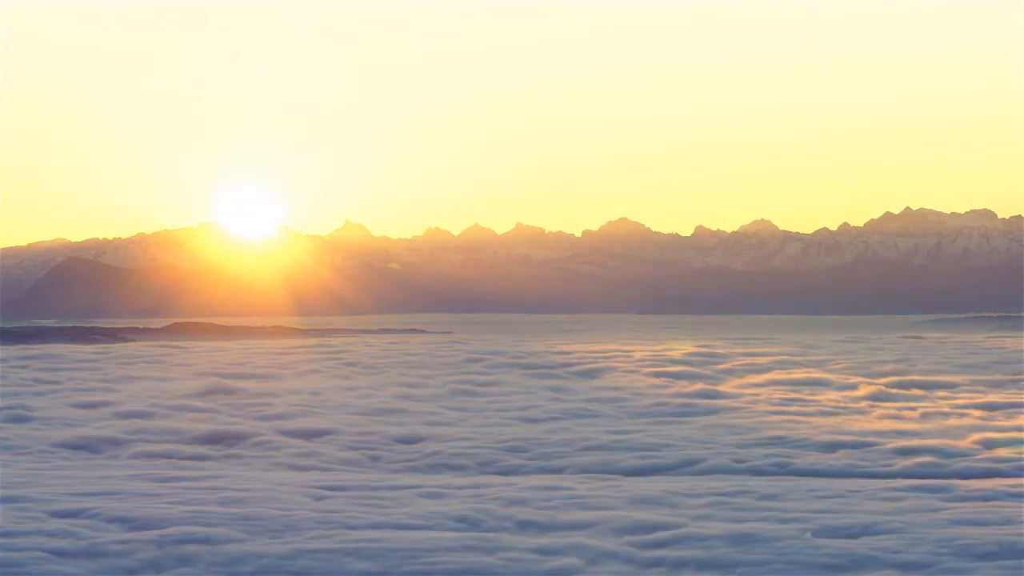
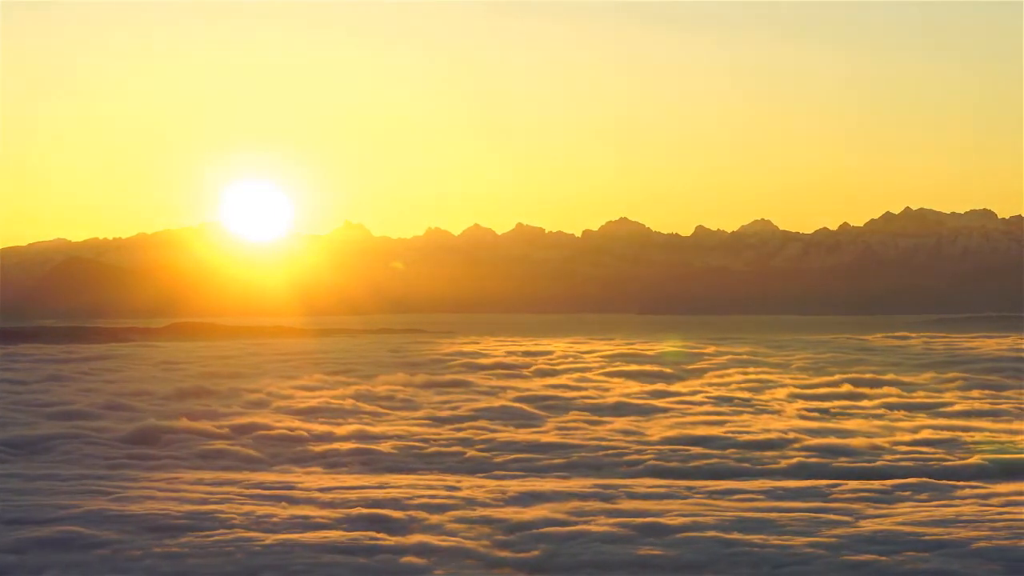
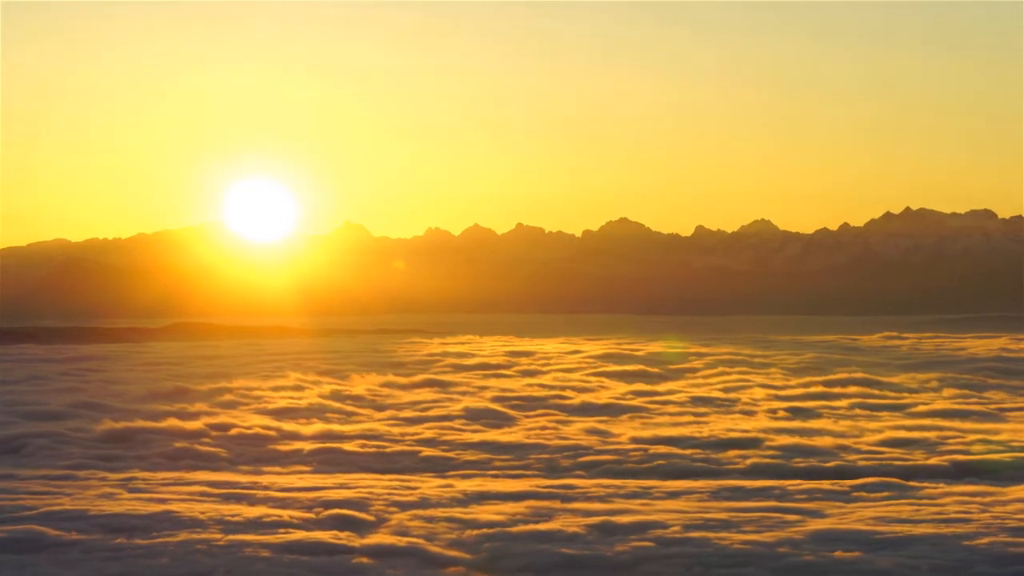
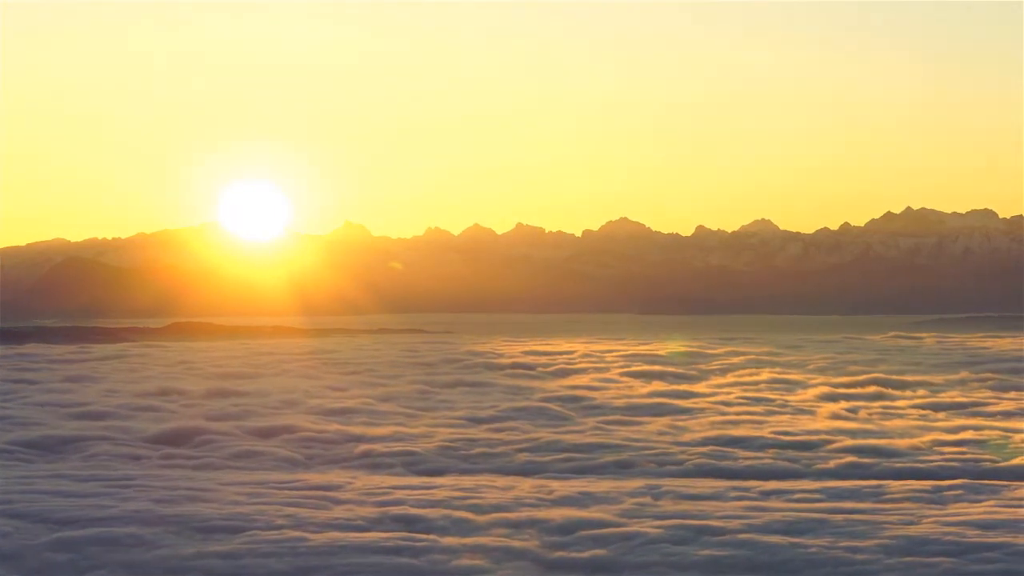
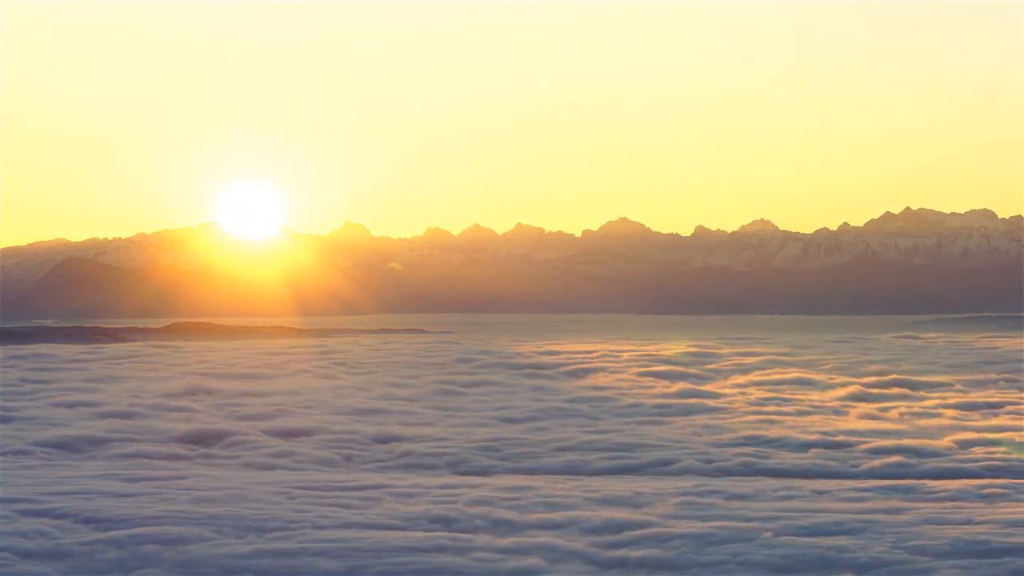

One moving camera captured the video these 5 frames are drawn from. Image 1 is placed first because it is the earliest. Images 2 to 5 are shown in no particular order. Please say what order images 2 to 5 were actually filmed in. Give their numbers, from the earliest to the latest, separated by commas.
5, 4, 2, 3
